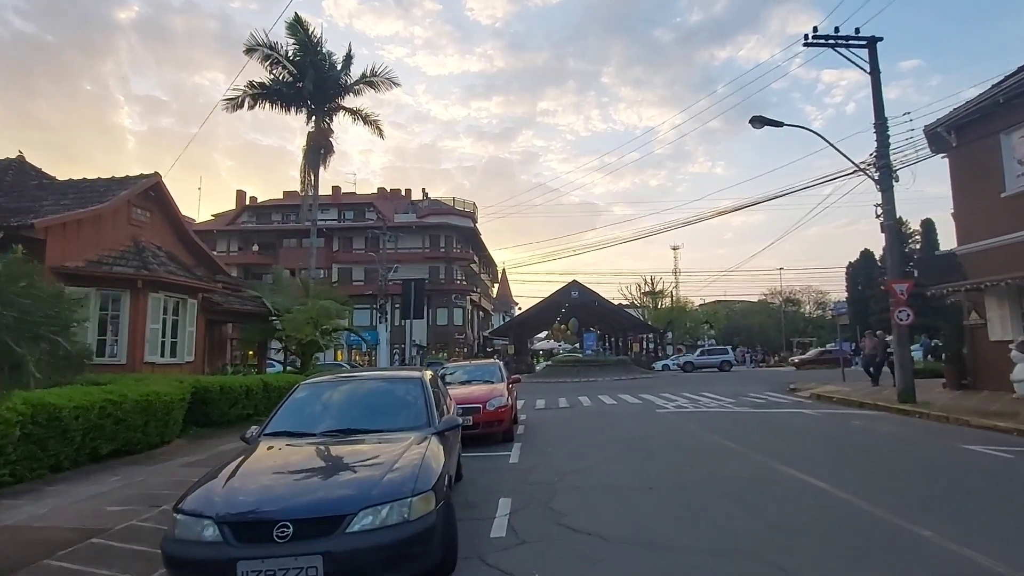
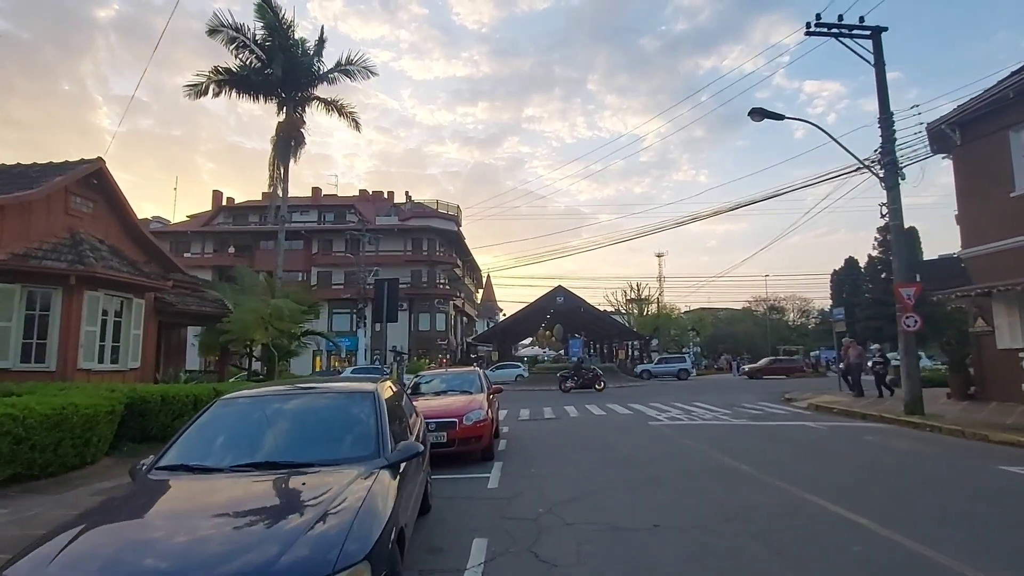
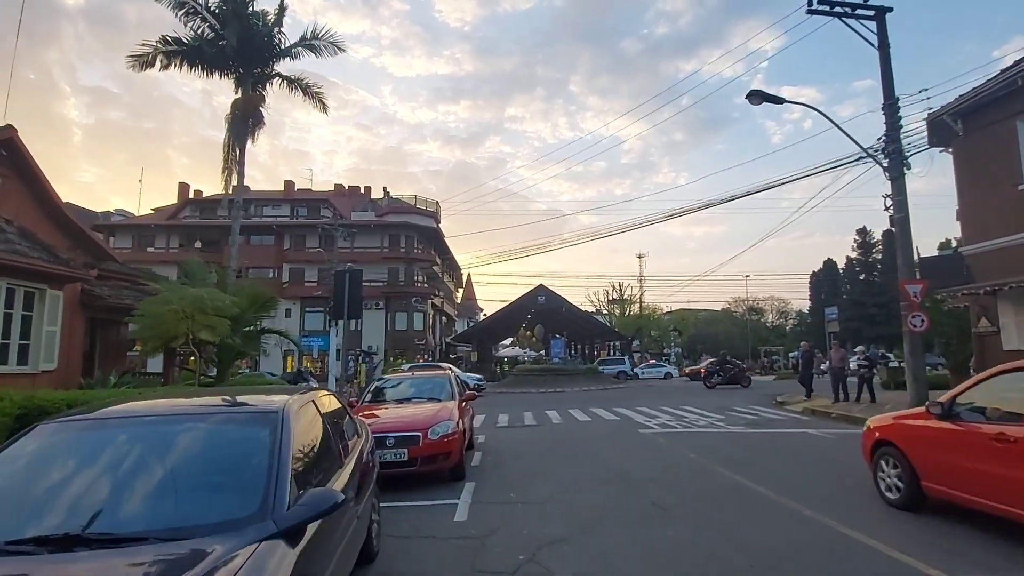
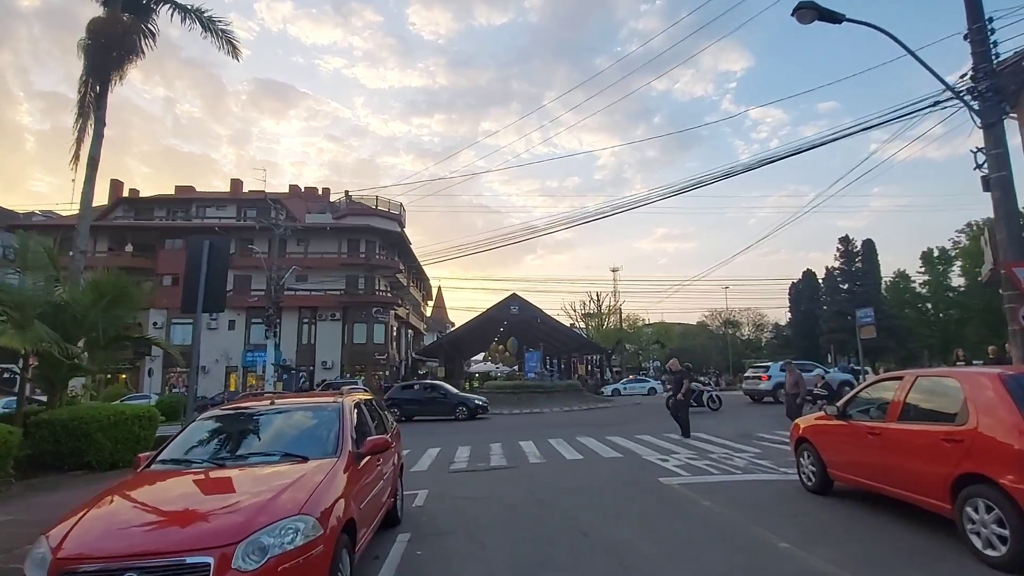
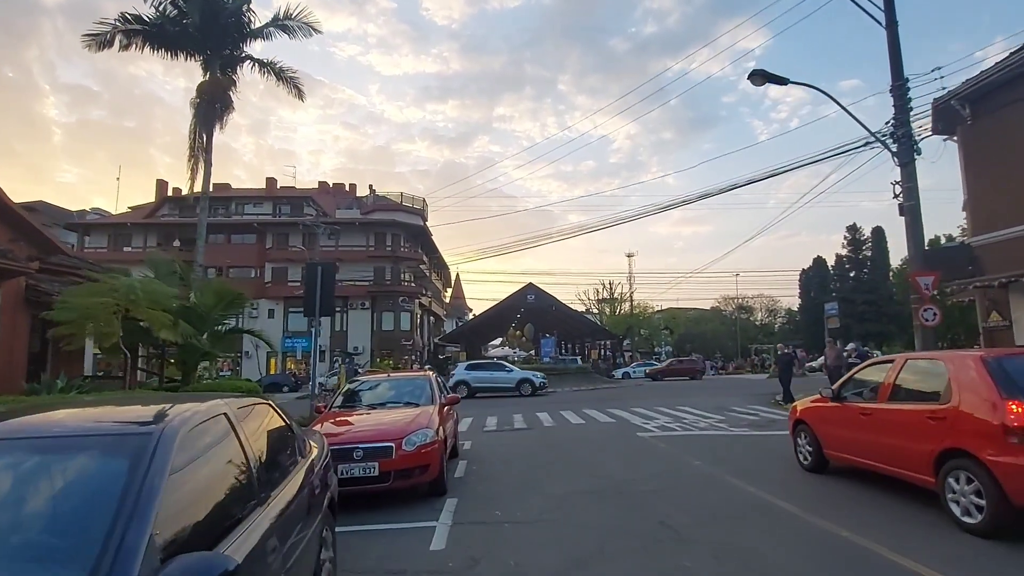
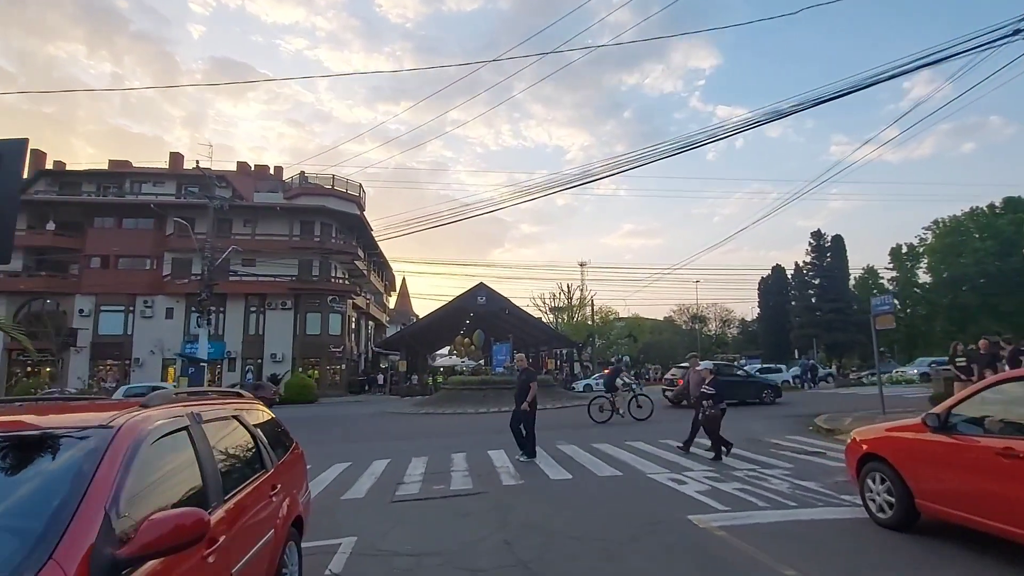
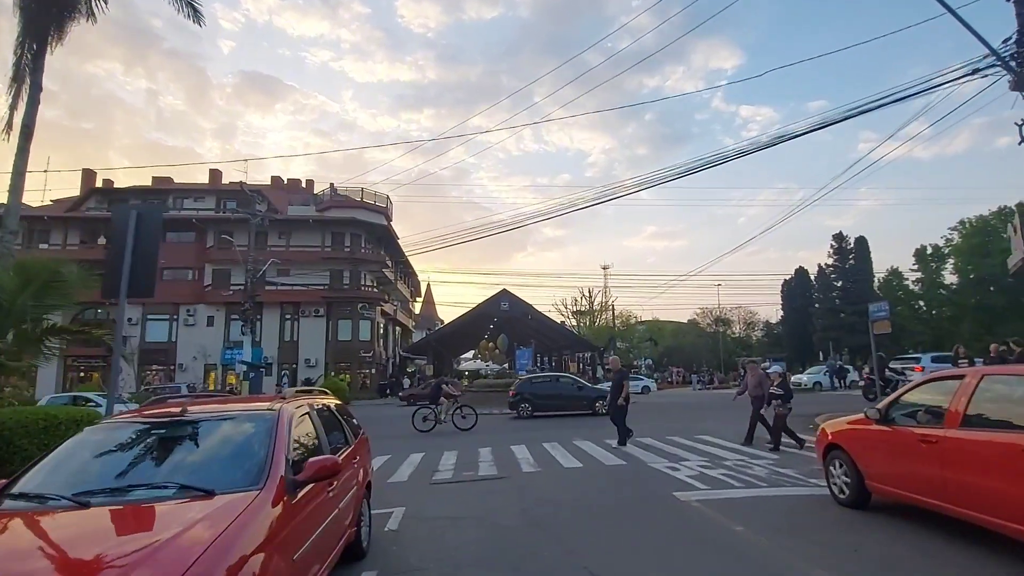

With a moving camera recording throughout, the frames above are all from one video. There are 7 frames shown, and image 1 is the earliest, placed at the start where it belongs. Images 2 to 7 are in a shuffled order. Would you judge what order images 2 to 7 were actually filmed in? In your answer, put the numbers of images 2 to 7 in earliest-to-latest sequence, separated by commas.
2, 3, 5, 4, 7, 6
